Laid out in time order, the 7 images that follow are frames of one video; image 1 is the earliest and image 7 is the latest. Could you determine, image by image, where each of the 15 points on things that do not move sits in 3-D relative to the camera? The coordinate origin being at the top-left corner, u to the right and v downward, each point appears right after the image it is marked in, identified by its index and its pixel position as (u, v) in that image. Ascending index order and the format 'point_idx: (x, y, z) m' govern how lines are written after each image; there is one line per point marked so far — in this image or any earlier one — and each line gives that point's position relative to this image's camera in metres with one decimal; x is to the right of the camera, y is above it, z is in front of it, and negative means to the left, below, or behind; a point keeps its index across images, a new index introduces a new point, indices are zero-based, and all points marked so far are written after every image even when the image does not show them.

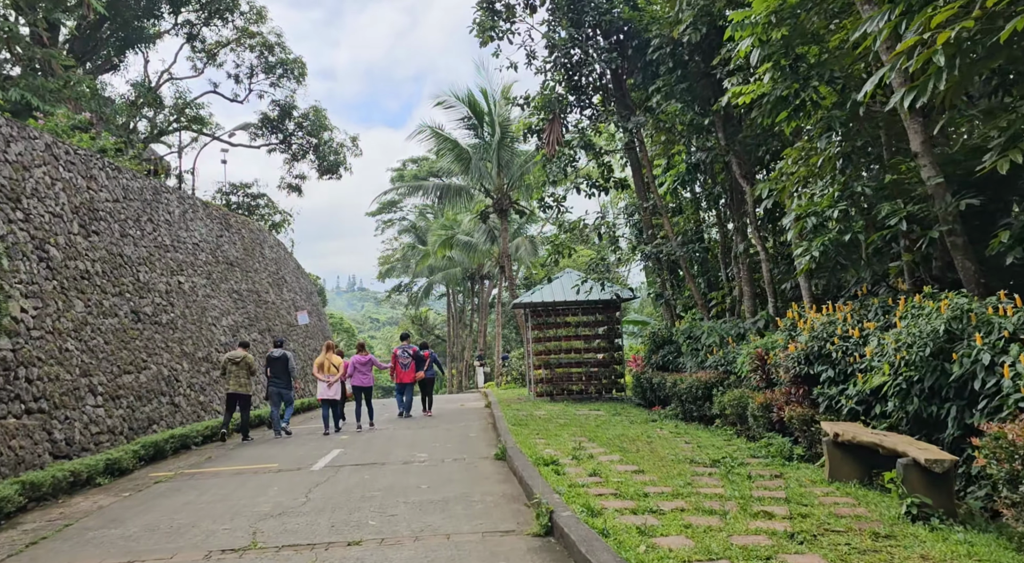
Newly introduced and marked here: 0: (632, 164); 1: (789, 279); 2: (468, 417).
0: (+2.5, +2.4, +16.1) m
1: (+4.4, 0.0, +12.6) m
2: (-0.8, -2.7, +16.0) m
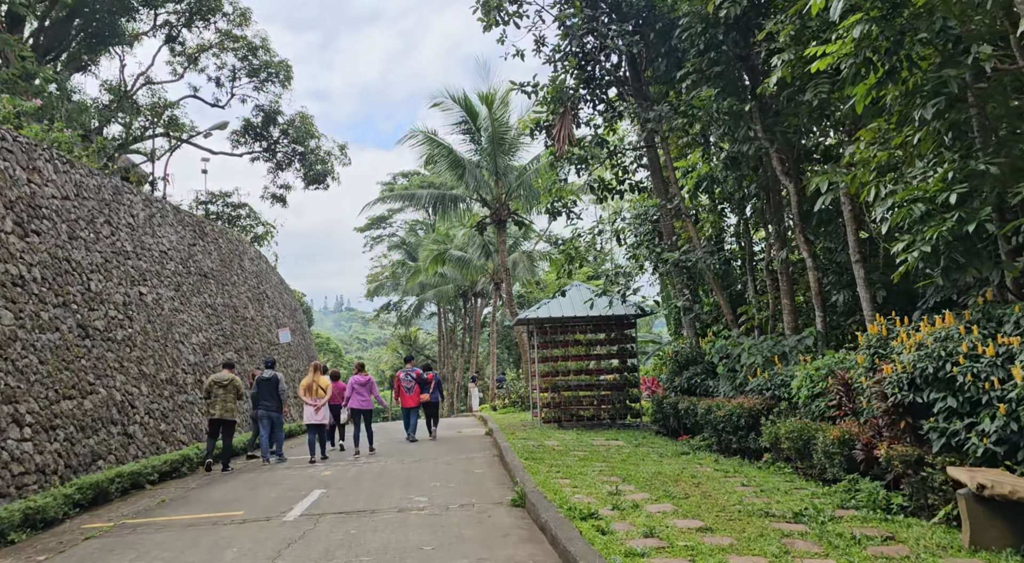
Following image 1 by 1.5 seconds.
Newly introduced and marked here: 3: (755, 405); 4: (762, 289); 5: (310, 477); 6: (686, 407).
0: (+2.6, +2.2, +14.6) m
1: (+4.6, -0.1, +11.0) m
2: (-0.7, -2.9, +14.3) m
3: (+3.1, -1.6, +10.1) m
4: (+4.5, -0.1, +14.2) m
5: (-2.6, -2.5, +10.3) m
6: (+2.7, -2.0, +12.5) m
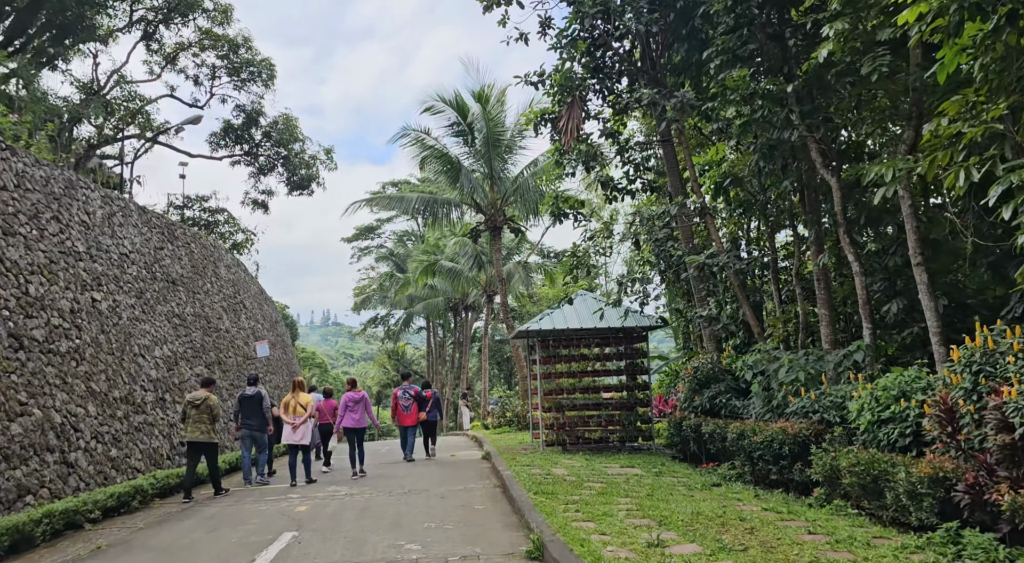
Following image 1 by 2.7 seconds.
0: (+2.6, +2.0, +13.3) m
1: (+4.6, -0.2, +9.7) m
2: (-0.7, -3.0, +12.8) m
3: (+3.2, -1.7, +8.7) m
4: (+4.5, -0.3, +12.9) m
5: (-2.6, -2.6, +8.8) m
6: (+2.8, -2.1, +11.1) m
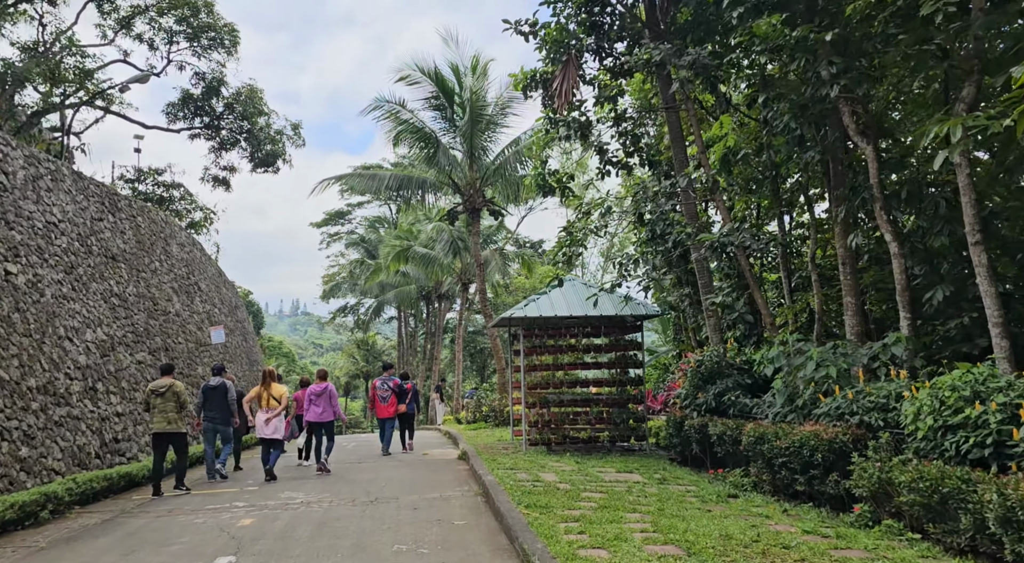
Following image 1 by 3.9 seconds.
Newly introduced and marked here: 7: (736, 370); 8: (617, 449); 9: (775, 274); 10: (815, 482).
0: (+2.4, +2.3, +11.9) m
1: (+4.5, 0.0, +8.4) m
2: (-1.0, -2.8, +11.4) m
3: (+3.1, -1.5, +7.4) m
4: (+4.3, -0.1, +11.7) m
5: (-2.7, -2.3, +7.3) m
6: (+2.6, -1.9, +9.8) m
7: (+3.1, -1.2, +11.1) m
8: (+1.7, -2.8, +13.2) m
9: (+4.1, +0.1, +12.3) m
10: (+3.0, -1.9, +7.7) m
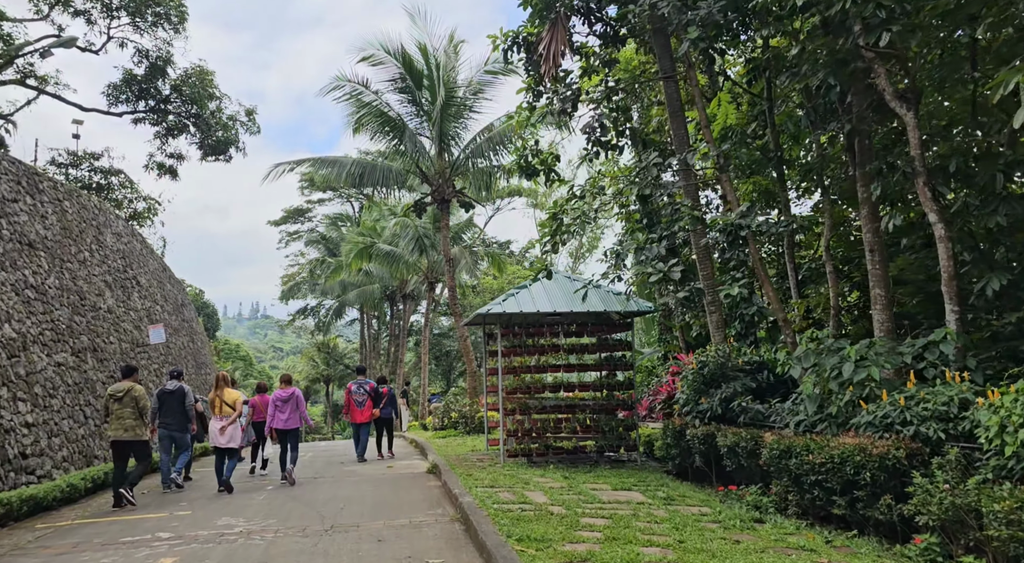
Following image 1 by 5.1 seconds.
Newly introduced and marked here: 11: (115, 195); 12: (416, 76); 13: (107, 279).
0: (+2.1, +2.4, +10.7) m
1: (+4.4, +0.1, +7.2) m
2: (-1.3, -2.6, +10.0) m
3: (+3.0, -1.3, +6.2) m
4: (+4.0, 0.0, +10.5) m
5: (-2.8, -2.1, +5.8) m
6: (+2.4, -1.7, +8.5) m
7: (+2.9, -1.1, +9.9) m
8: (+1.4, -2.7, +11.8) m
9: (+3.8, +0.2, +11.1) m
10: (+2.8, -1.8, +6.5) m
11: (-9.4, +2.1, +18.8) m
12: (-2.2, +4.8, +18.7) m
13: (-7.4, +0.1, +14.5) m
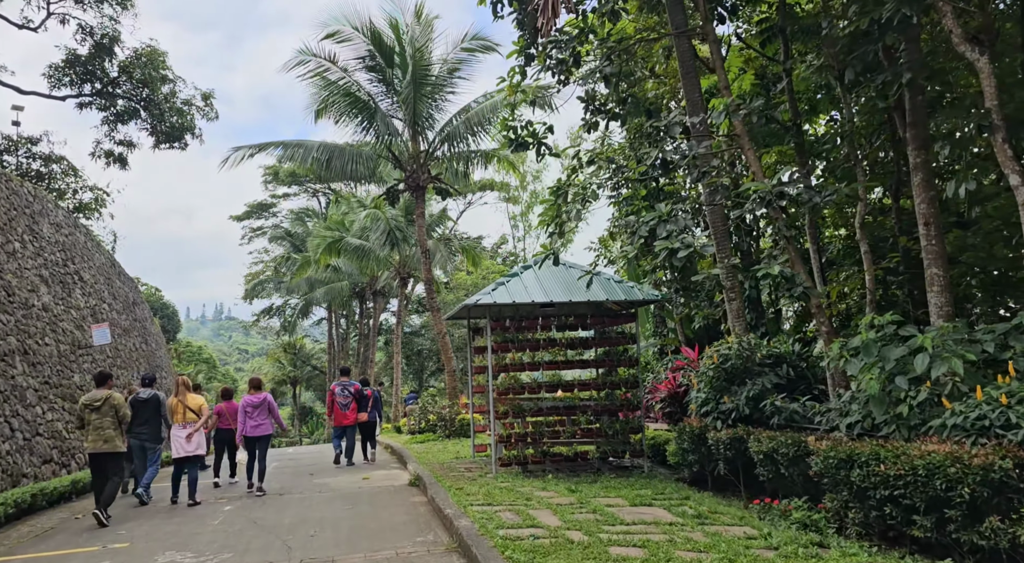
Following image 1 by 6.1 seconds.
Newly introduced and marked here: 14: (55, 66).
0: (+2.0, +2.6, +9.4) m
1: (+4.4, +0.3, +6.1) m
2: (-1.3, -2.5, +8.6) m
3: (+3.1, -1.1, +5.0) m
4: (+3.9, +0.3, +9.3) m
5: (-2.6, -2.0, +4.4) m
6: (+2.4, -1.6, +7.3) m
7: (+2.8, -0.9, +8.7) m
8: (+1.3, -2.5, +10.6) m
9: (+3.7, +0.4, +10.0) m
10: (+2.9, -1.6, +5.3) m
11: (-9.8, +2.1, +17.1) m
12: (-2.7, +5.0, +17.3) m
13: (-7.6, +0.2, +12.9) m
14: (-11.3, +5.4, +19.7) m
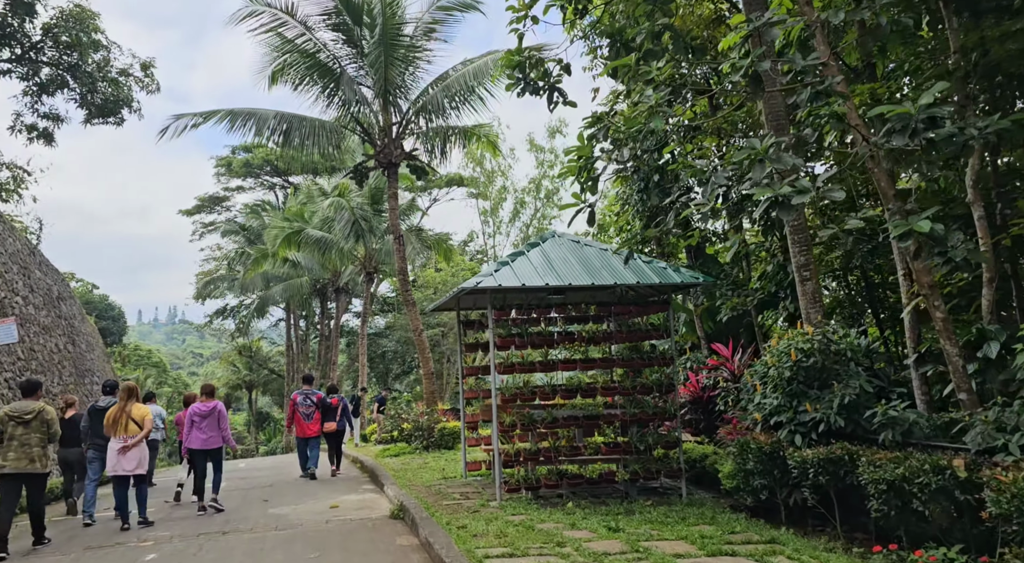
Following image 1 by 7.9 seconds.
0: (+2.1, +2.8, +7.5) m
1: (+4.7, +0.5, +4.3) m
2: (-1.1, -2.3, +6.5) m
3: (+3.4, -0.9, +3.1) m
4: (+4.0, +0.5, +7.4) m
5: (-2.3, -1.8, +2.2) m
6: (+2.6, -1.3, +5.4) m
7: (+3.0, -0.7, +6.7) m
8: (+1.3, -2.3, +8.6) m
9: (+3.8, +0.7, +8.1) m
10: (+3.3, -1.4, +3.4) m
11: (-10.1, +2.3, +14.5) m
12: (-3.0, +5.2, +15.1) m
13: (-7.7, +0.3, +10.4) m
14: (-11.7, +5.5, +17.1) m
